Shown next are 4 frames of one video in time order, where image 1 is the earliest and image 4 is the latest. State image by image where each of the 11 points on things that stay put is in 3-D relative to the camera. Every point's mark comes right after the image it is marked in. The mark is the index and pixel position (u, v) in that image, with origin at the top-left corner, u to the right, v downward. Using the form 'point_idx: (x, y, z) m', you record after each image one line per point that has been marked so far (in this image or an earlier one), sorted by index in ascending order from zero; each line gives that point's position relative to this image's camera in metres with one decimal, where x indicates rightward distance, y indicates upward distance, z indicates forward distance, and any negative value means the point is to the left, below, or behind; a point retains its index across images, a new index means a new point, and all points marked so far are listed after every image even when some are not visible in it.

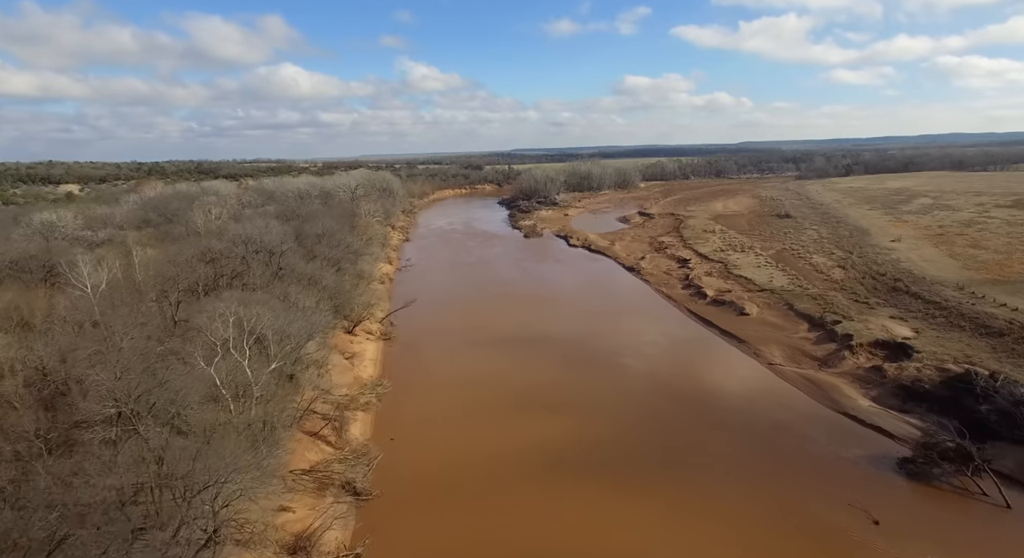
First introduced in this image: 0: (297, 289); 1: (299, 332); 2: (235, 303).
0: (-7.0, -0.4, +20.0) m
1: (-5.3, -1.2, +15.3) m
2: (-7.3, -0.6, +16.0) m
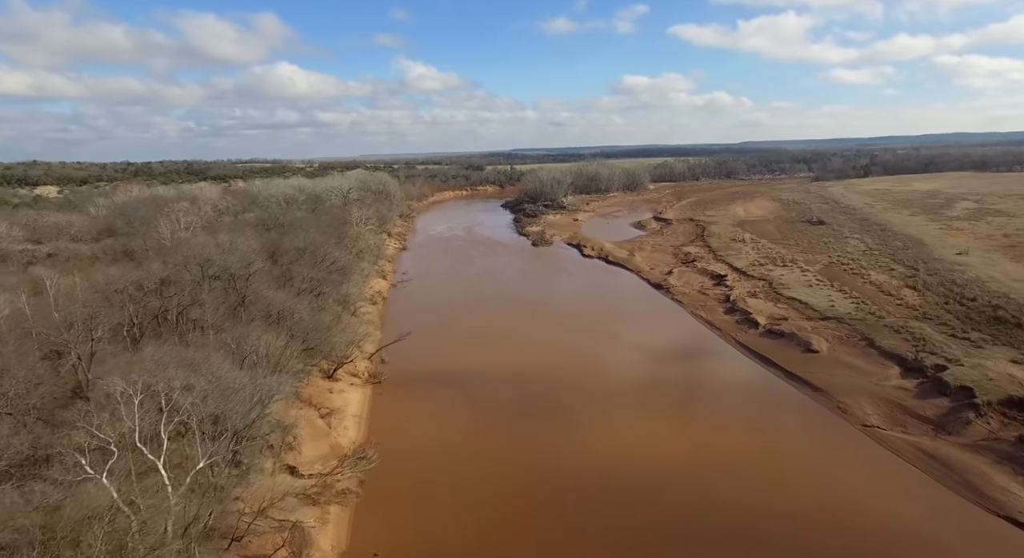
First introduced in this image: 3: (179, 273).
0: (-6.5, -1.3, +15.8) m
1: (-4.8, -2.1, +11.1) m
2: (-6.7, -1.5, +11.8) m
3: (-9.5, +0.2, +17.6) m
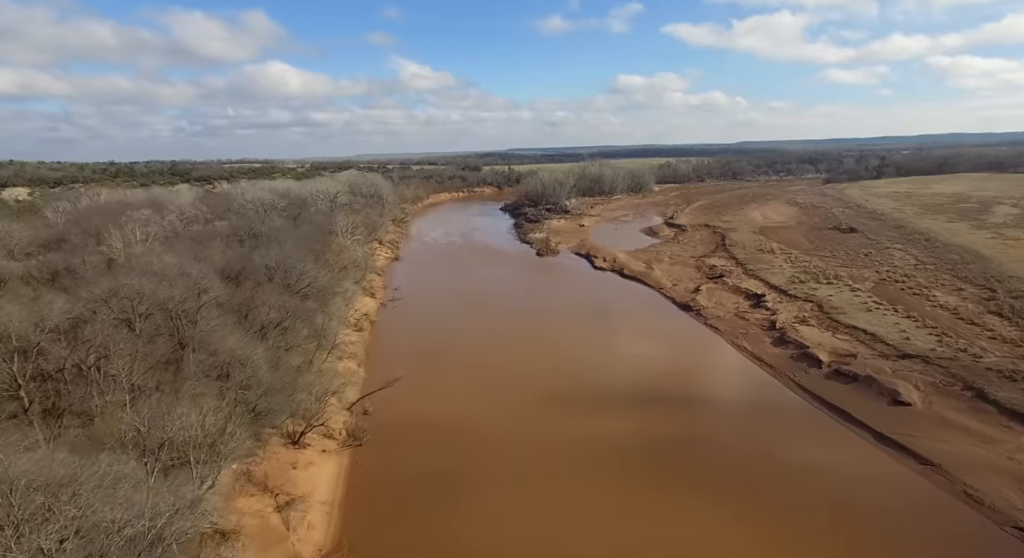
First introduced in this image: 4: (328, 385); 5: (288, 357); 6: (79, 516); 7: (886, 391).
0: (-6.1, -2.2, +11.9) m
1: (-4.4, -2.9, +7.2) m
2: (-6.3, -2.4, +7.9) m
3: (-9.1, -0.7, +13.6) m
4: (-4.8, -2.7, +16.1) m
5: (-5.6, -1.9, +15.7) m
6: (-4.8, -2.7, +6.9) m
7: (+9.6, -2.9, +15.8) m
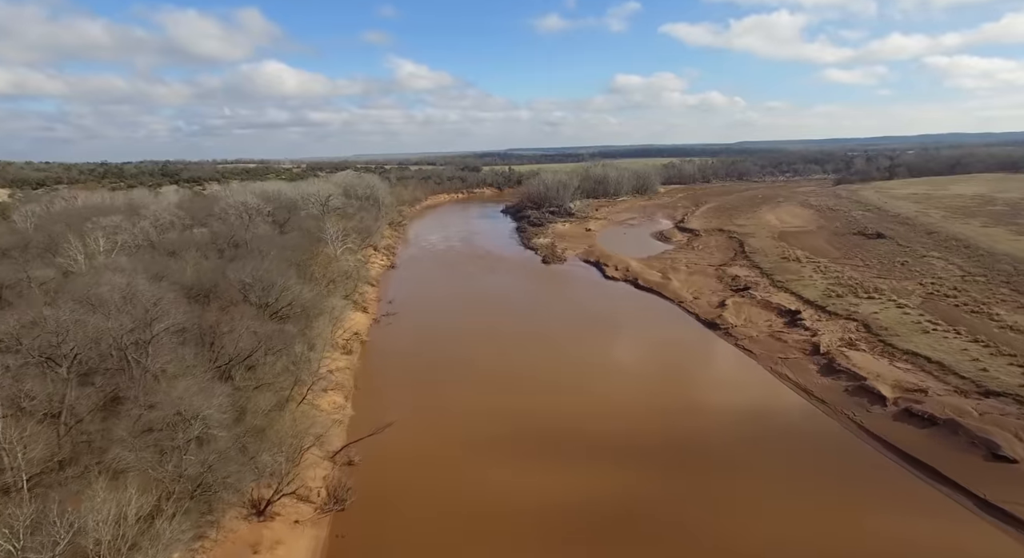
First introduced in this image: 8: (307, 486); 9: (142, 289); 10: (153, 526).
0: (-5.8, -2.7, +9.2) m
1: (-4.0, -3.5, +4.5) m
2: (-6.0, -2.9, +5.2) m
3: (-8.8, -1.3, +10.9) m
4: (-4.5, -3.3, +13.4) m
5: (-5.3, -2.4, +12.9) m
6: (-4.5, -3.3, +4.2) m
7: (+9.9, -3.5, +13.2) m
8: (-4.2, -4.2, +12.8) m
9: (-9.4, -0.4, +15.8) m
10: (-4.8, -3.3, +8.4) m
